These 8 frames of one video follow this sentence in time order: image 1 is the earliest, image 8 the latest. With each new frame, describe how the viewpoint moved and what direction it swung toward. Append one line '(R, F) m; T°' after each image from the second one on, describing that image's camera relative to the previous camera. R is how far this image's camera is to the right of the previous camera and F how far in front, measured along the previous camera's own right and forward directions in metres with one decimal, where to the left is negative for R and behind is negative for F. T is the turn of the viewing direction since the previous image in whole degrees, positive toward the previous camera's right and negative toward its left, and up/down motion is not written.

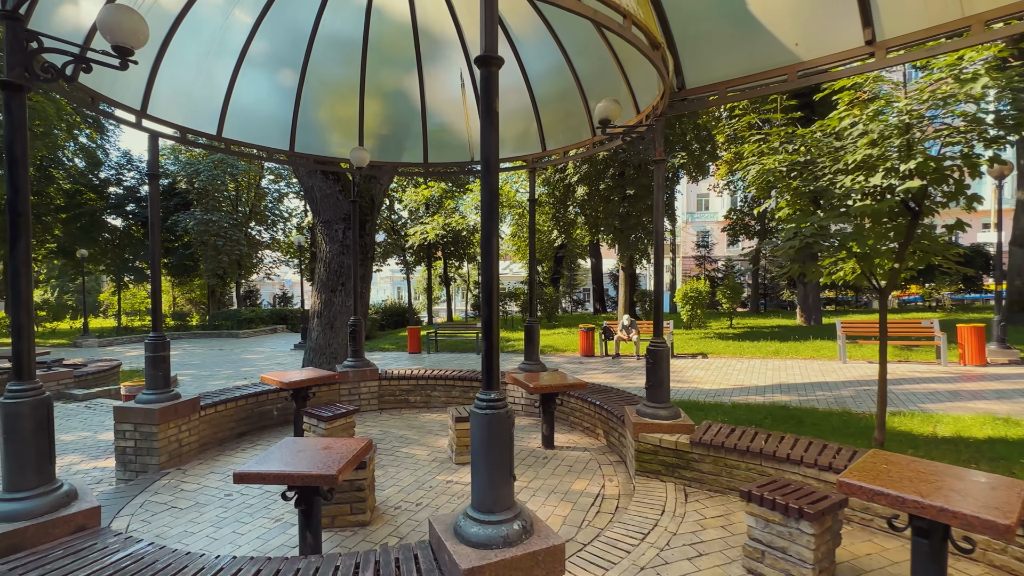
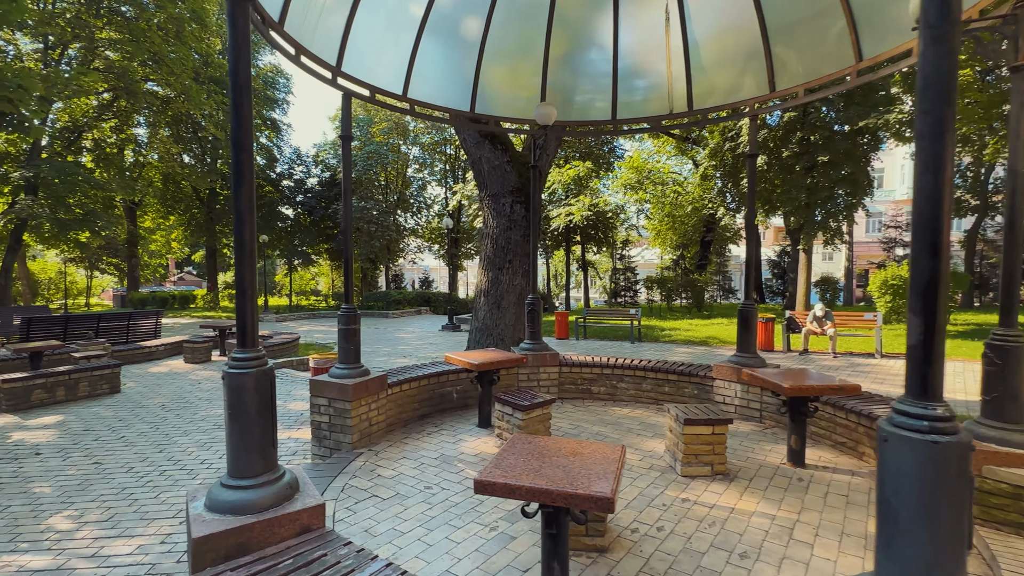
(-0.8, +0.7) m; -14°
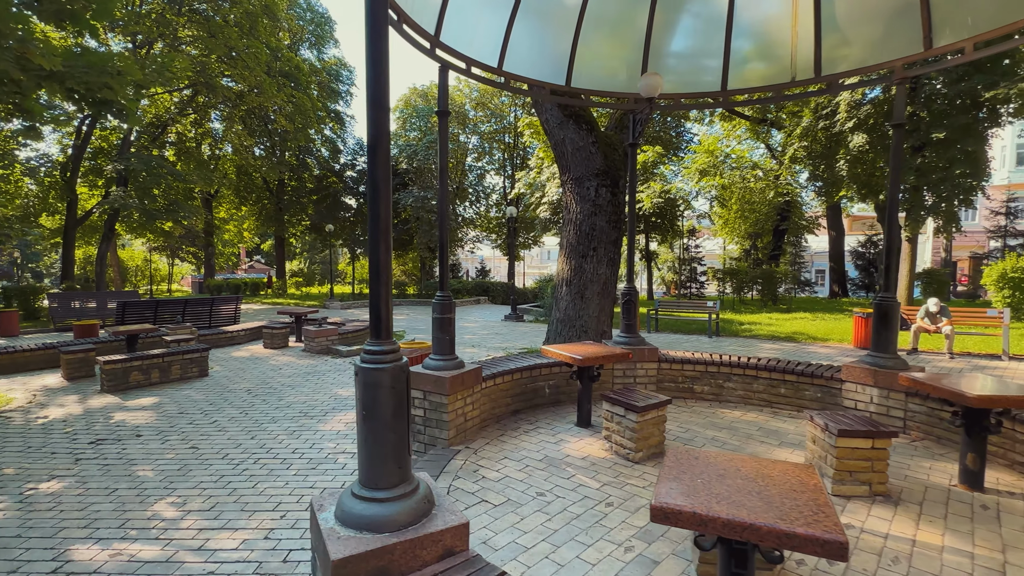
(-0.4, +0.3) m; -6°
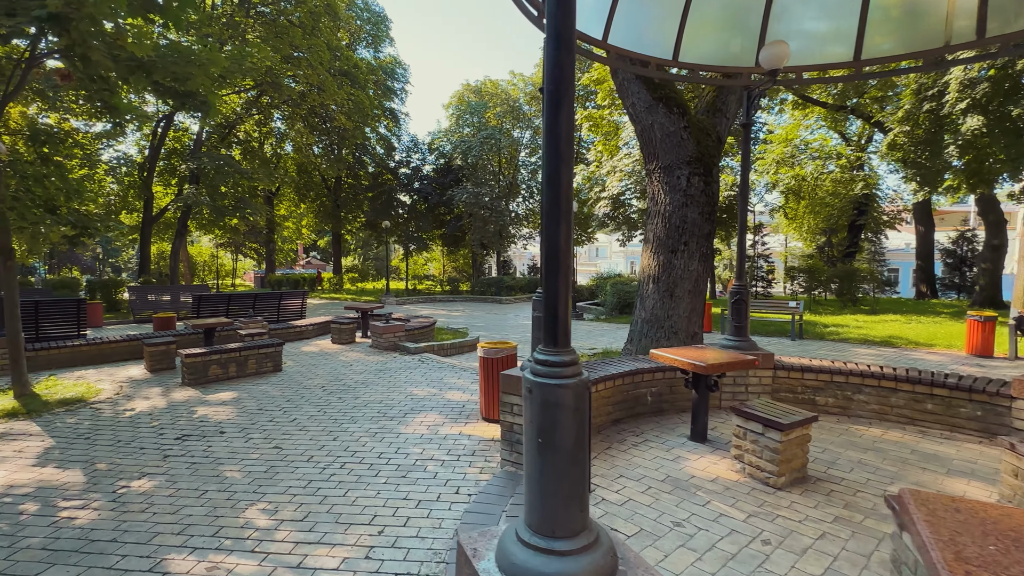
(-0.5, +0.4) m; -5°
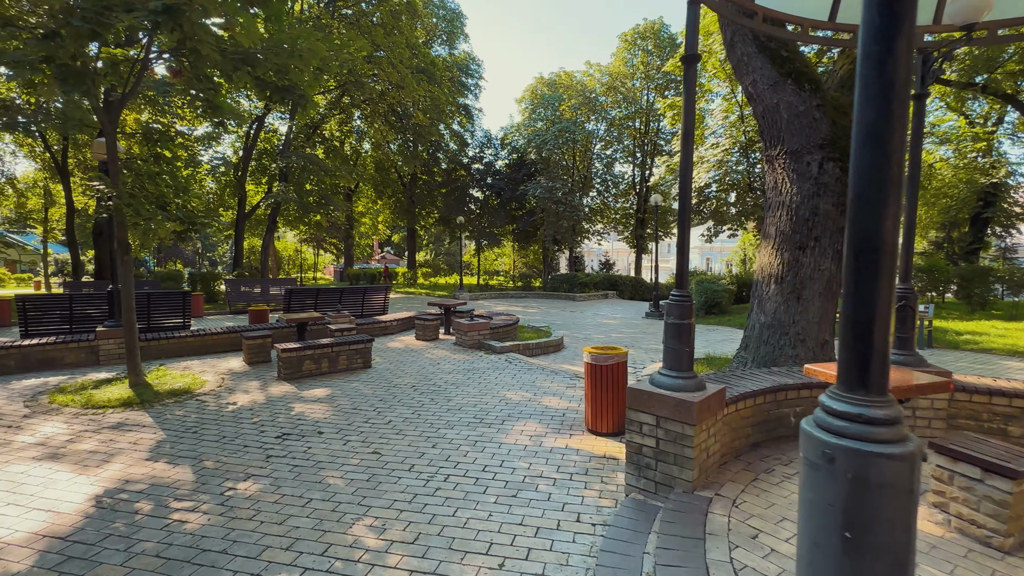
(-0.4, +0.4) m; -7°
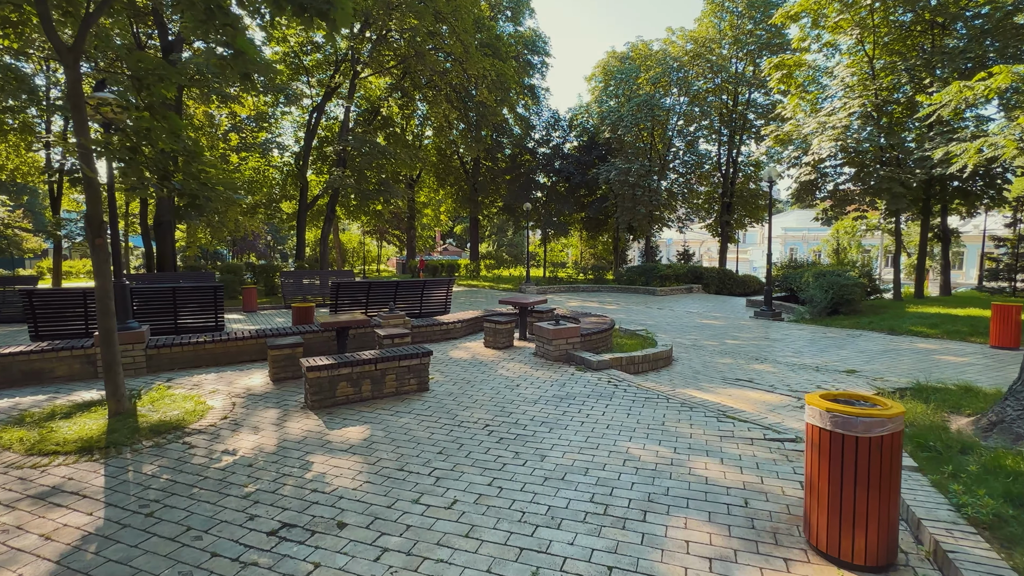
(-0.5, +2.0) m; -7°
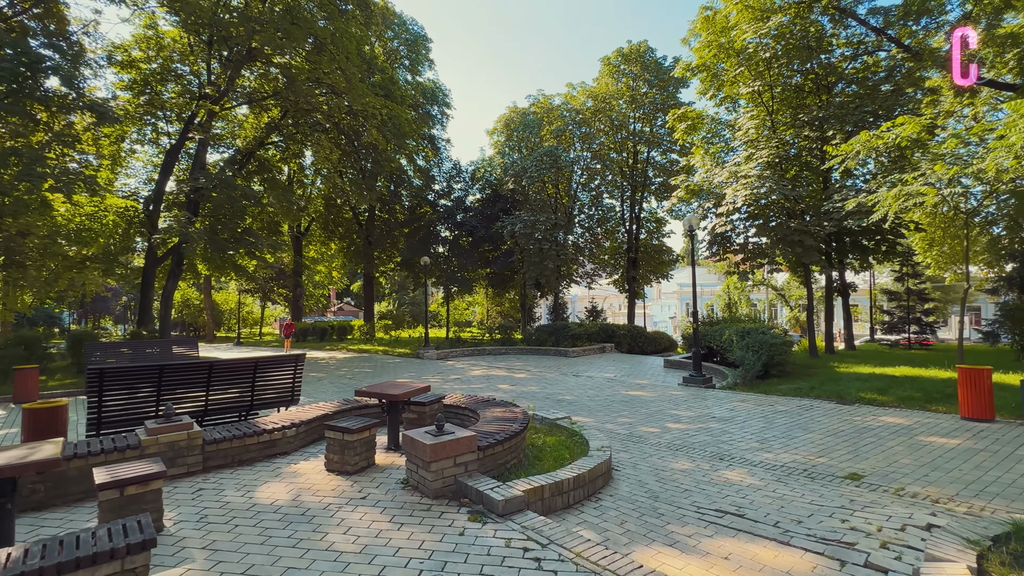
(+0.5, +2.4) m; +10°
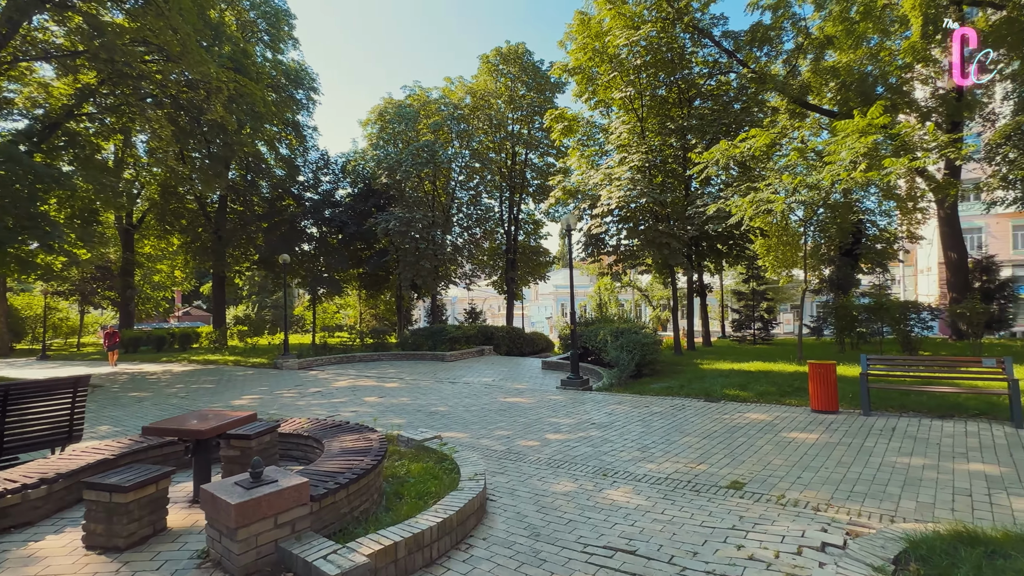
(+0.2, +0.8) m; +13°
